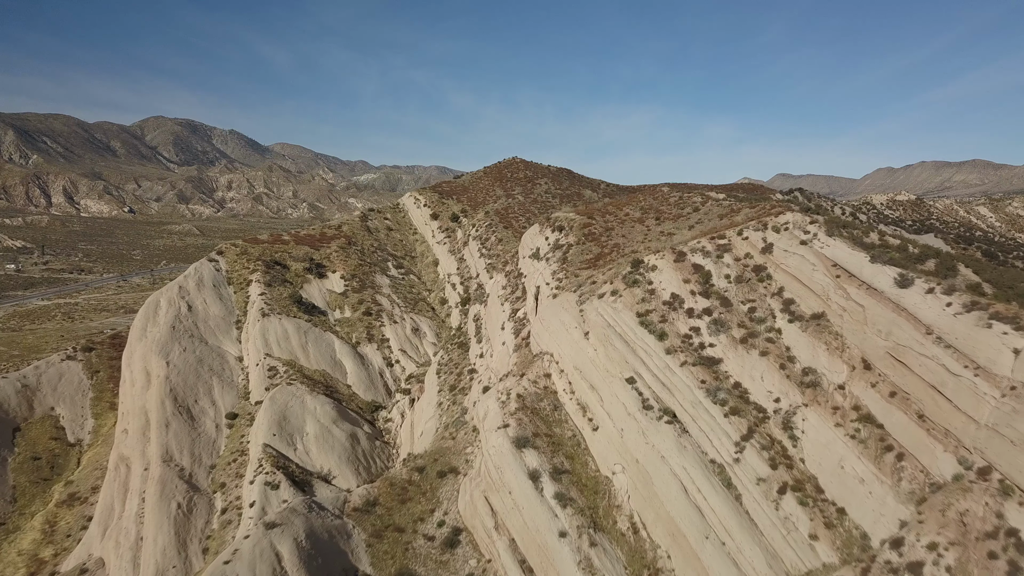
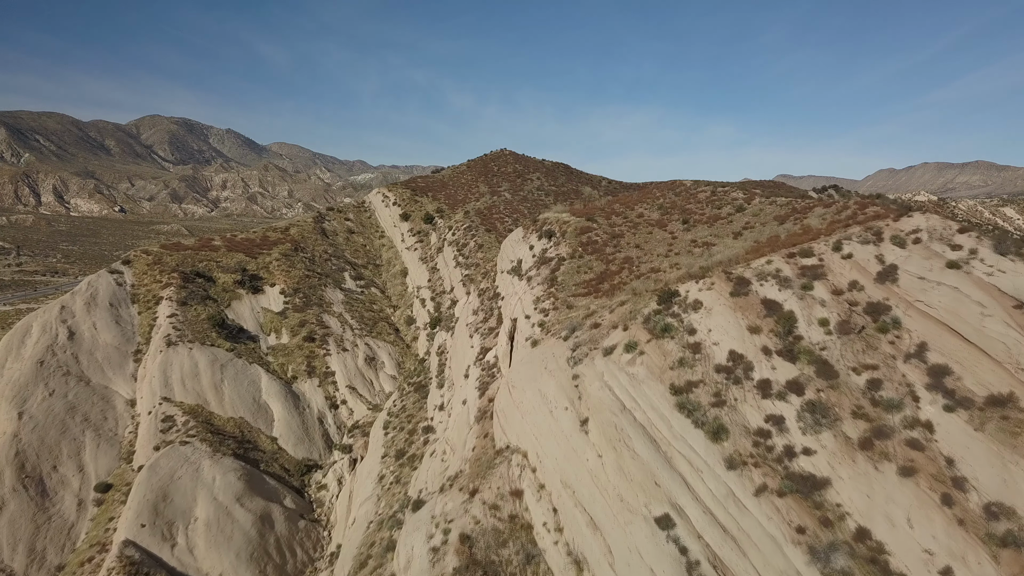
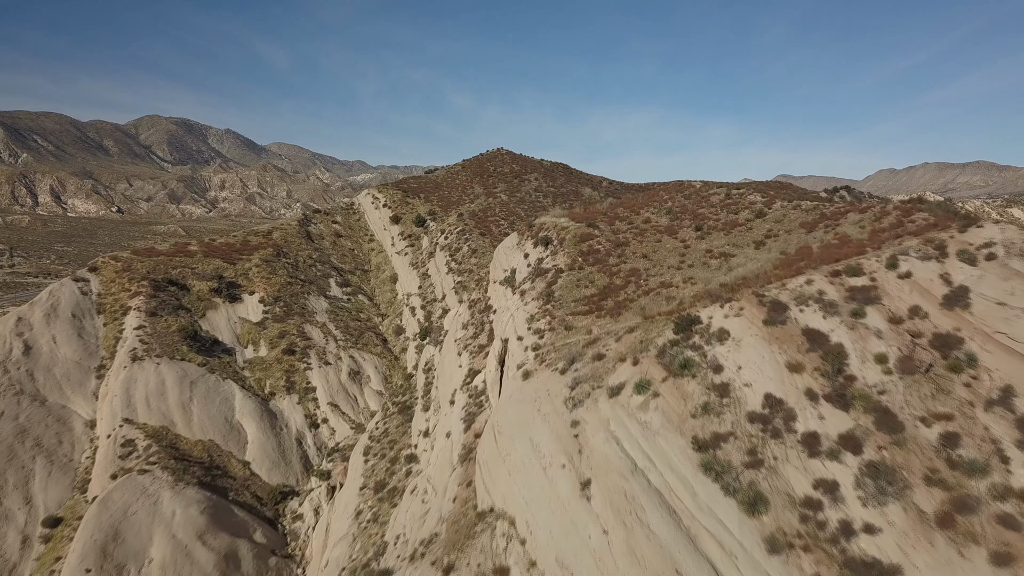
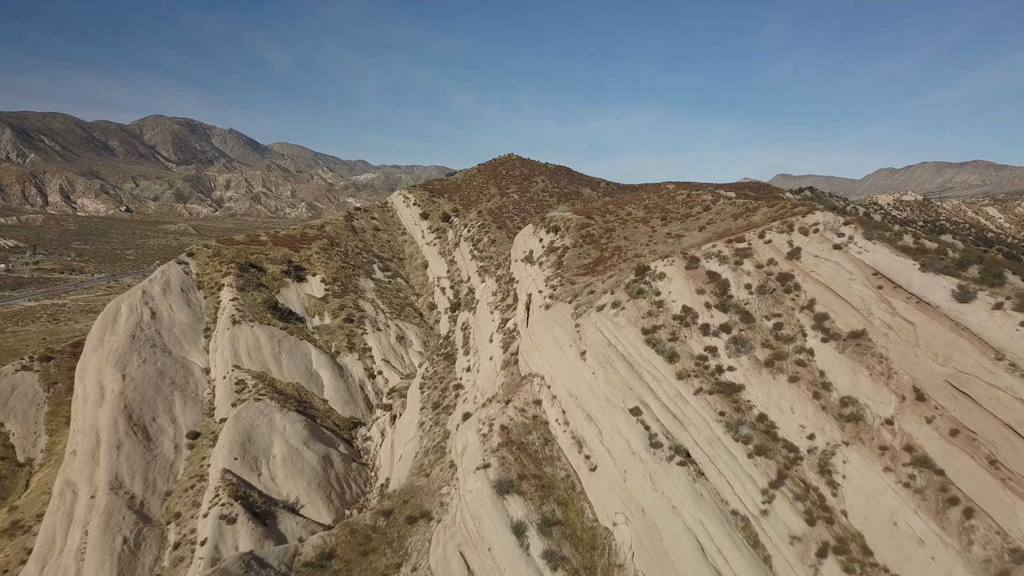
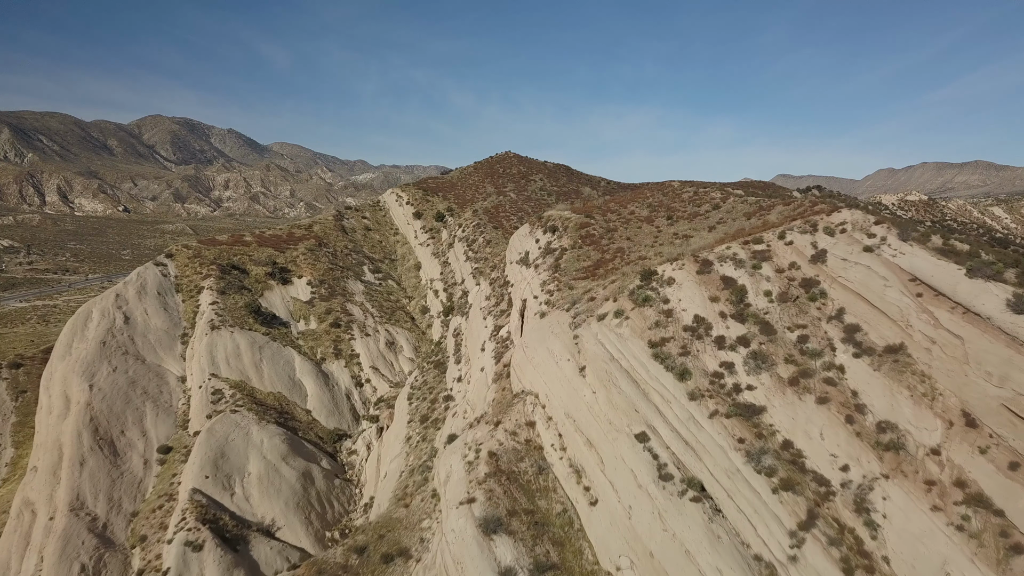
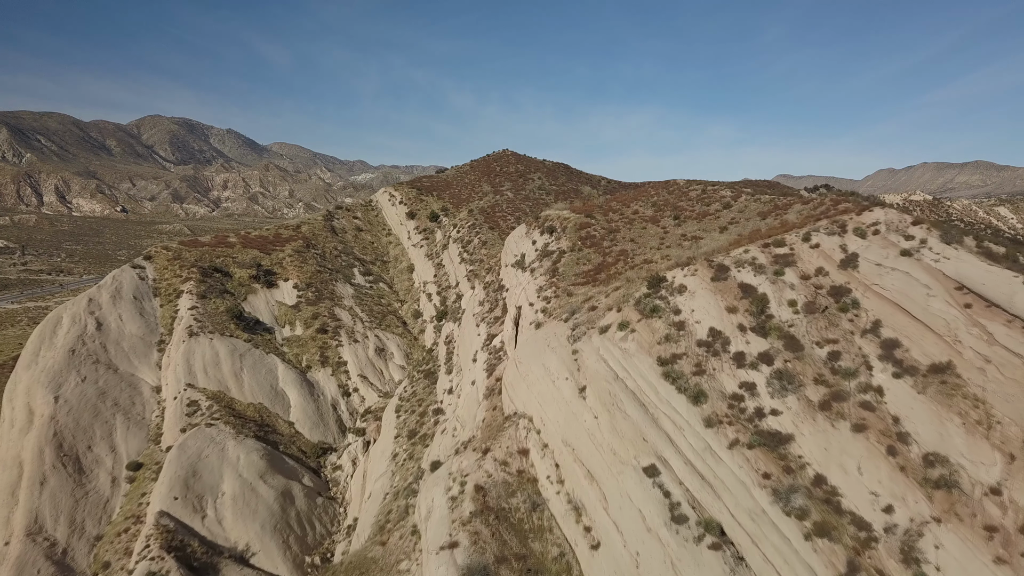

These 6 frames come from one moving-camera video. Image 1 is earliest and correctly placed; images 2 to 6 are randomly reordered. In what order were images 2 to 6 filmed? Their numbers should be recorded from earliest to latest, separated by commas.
4, 5, 6, 2, 3
